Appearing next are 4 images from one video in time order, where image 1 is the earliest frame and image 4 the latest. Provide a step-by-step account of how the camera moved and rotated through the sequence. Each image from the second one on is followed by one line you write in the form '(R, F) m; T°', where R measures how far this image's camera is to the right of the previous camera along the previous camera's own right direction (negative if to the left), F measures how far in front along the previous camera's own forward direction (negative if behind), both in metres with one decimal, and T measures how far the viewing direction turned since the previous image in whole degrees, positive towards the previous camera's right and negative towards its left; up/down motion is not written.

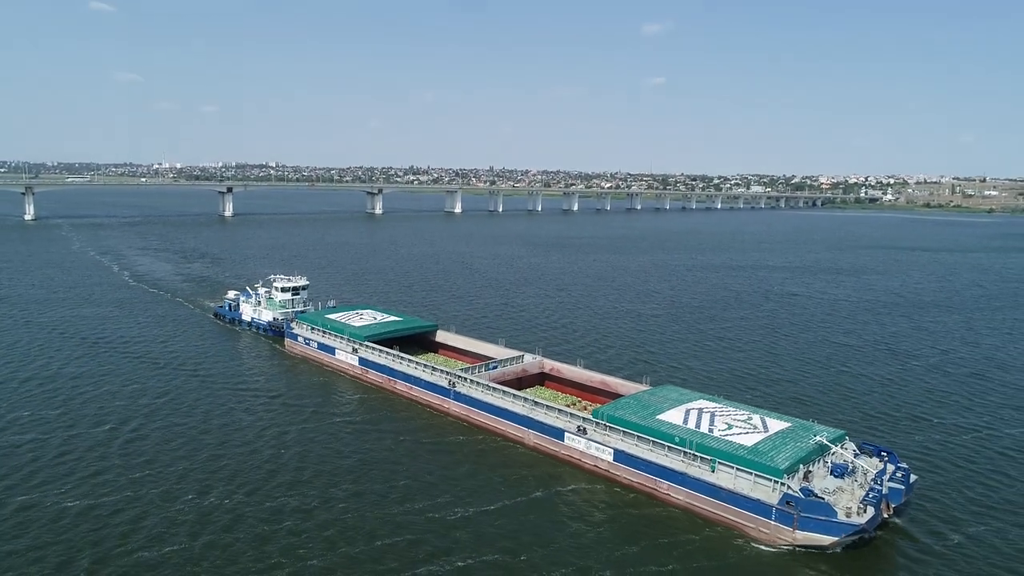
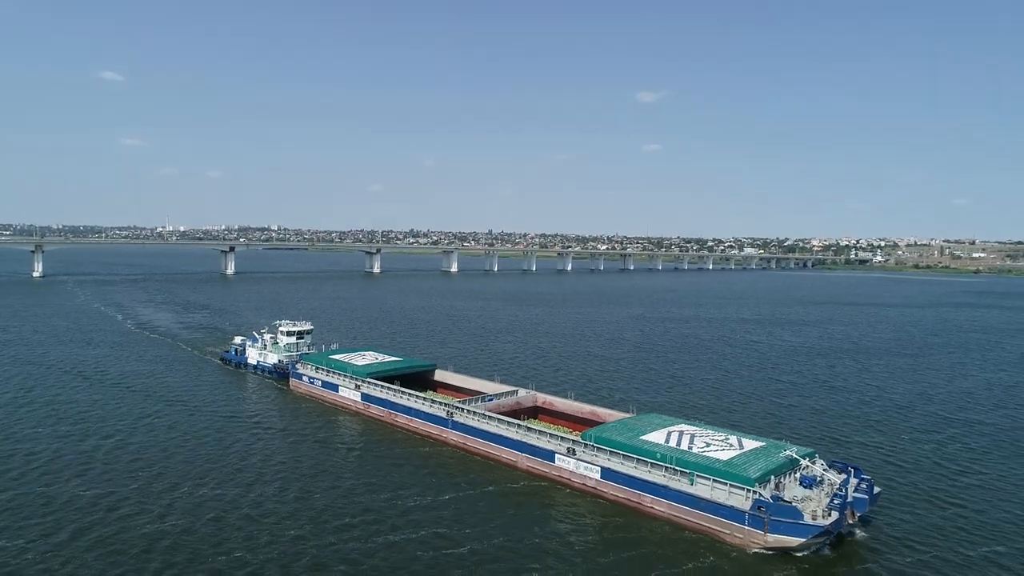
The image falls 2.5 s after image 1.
(+0.5, -1.5) m; 0°
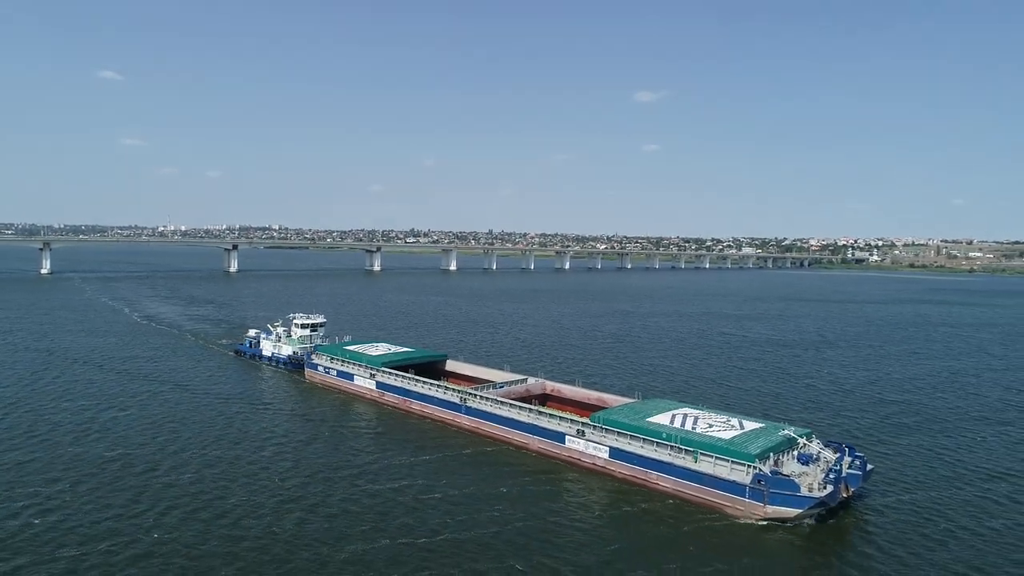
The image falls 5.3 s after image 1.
(+0.3, -1.3) m; 0°
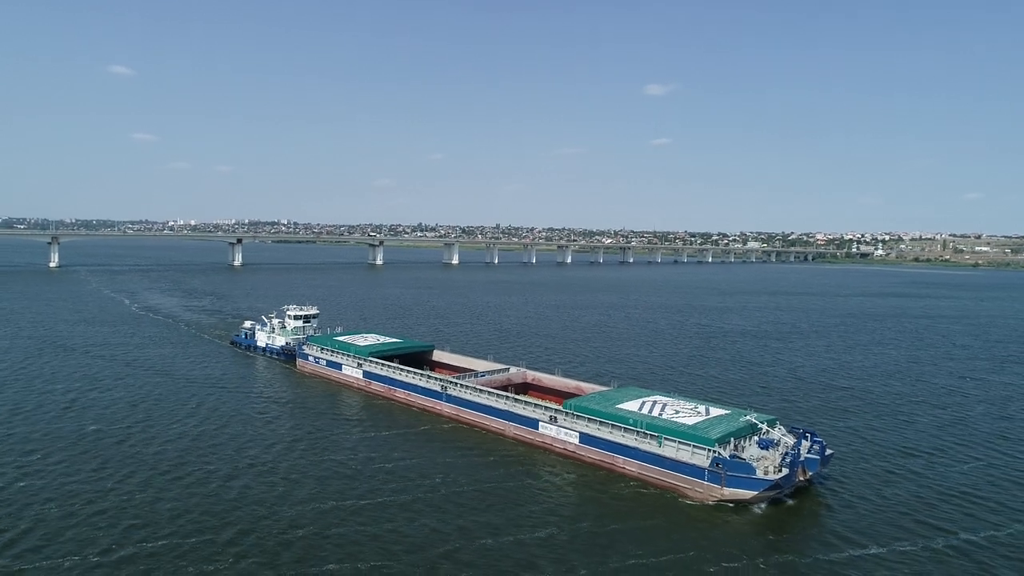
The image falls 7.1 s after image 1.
(+1.1, -1.0) m; -1°
